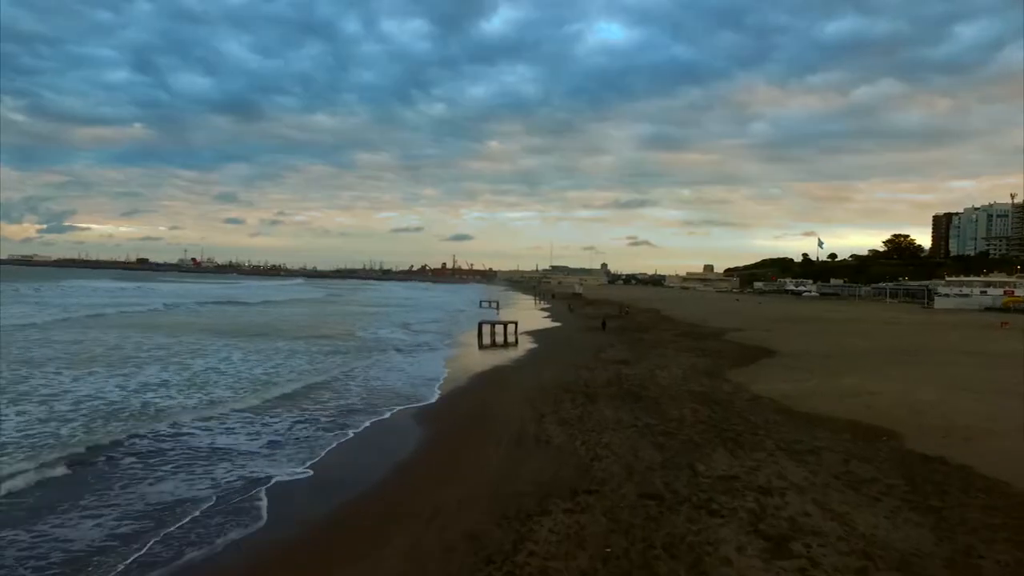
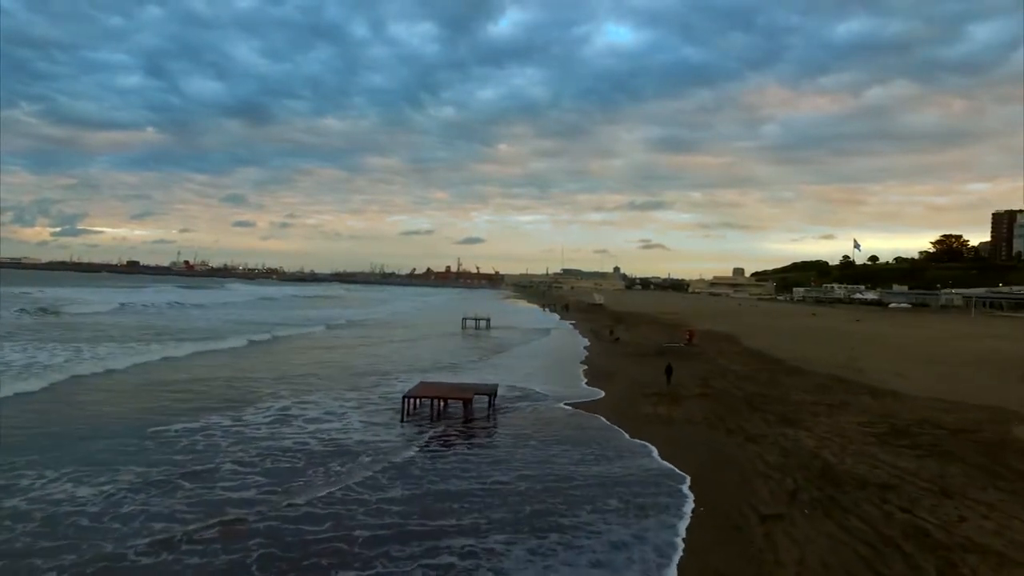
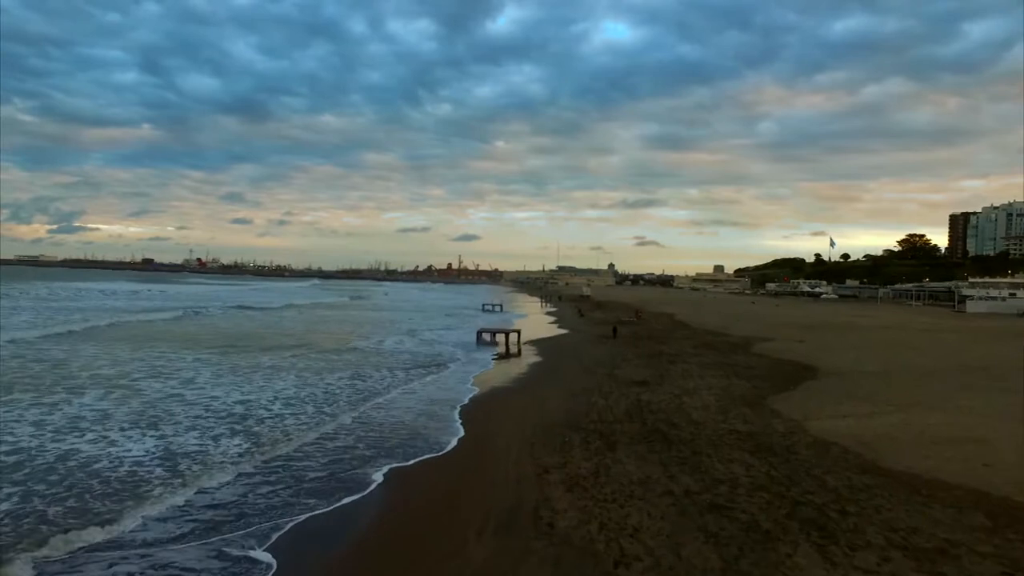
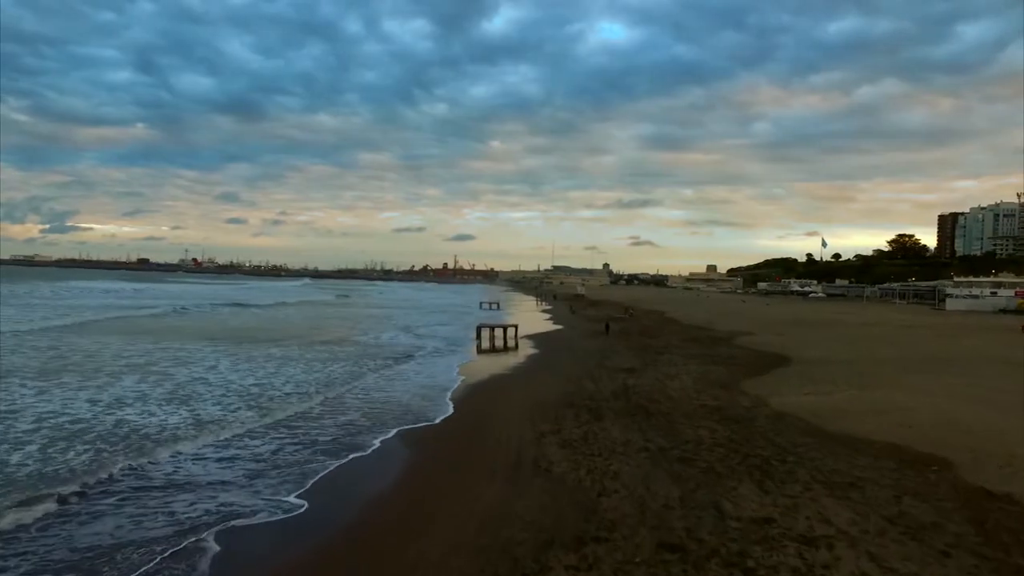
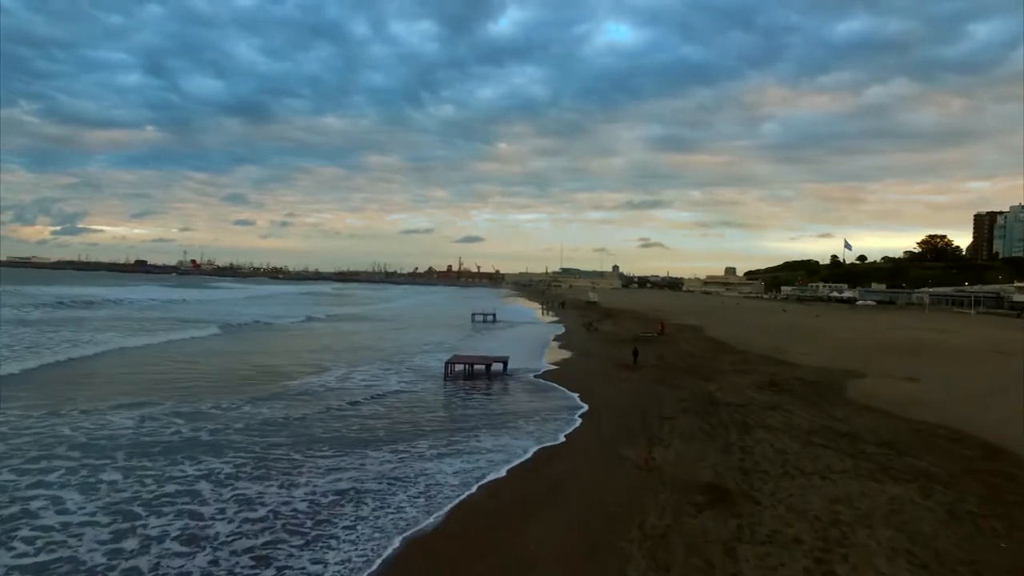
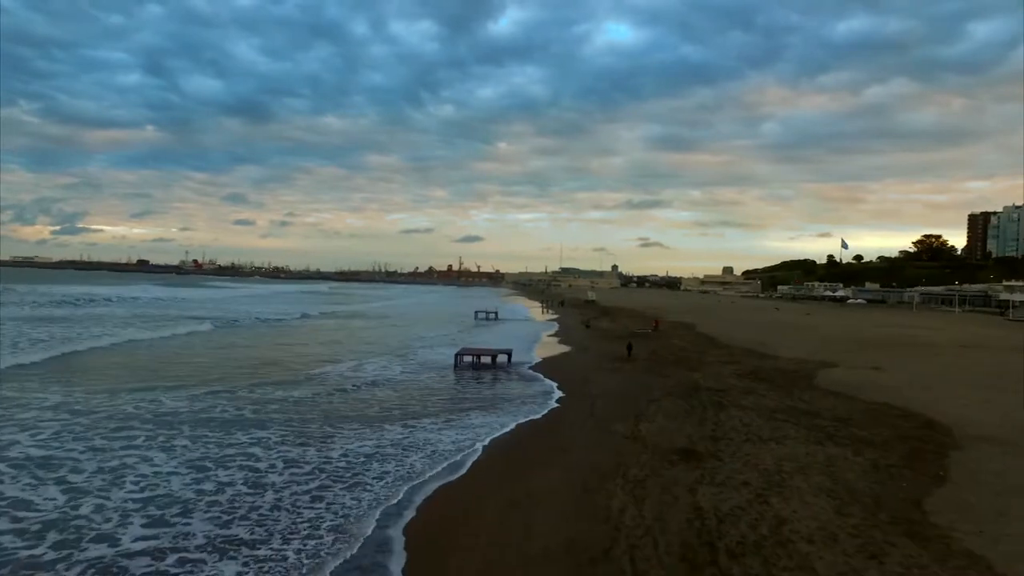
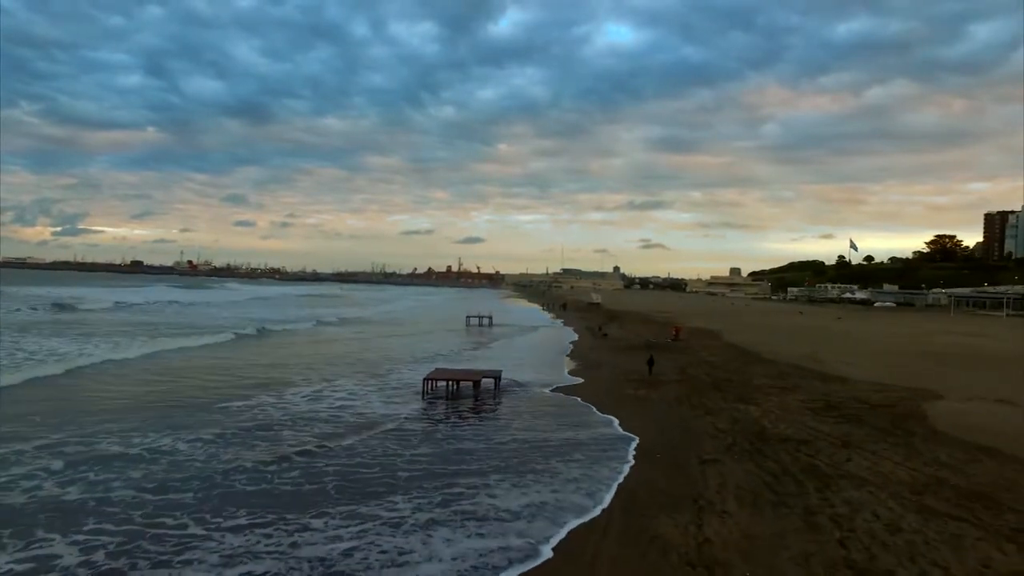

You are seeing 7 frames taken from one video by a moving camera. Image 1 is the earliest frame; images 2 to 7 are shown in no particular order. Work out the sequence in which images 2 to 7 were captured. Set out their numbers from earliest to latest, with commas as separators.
4, 3, 6, 5, 7, 2
